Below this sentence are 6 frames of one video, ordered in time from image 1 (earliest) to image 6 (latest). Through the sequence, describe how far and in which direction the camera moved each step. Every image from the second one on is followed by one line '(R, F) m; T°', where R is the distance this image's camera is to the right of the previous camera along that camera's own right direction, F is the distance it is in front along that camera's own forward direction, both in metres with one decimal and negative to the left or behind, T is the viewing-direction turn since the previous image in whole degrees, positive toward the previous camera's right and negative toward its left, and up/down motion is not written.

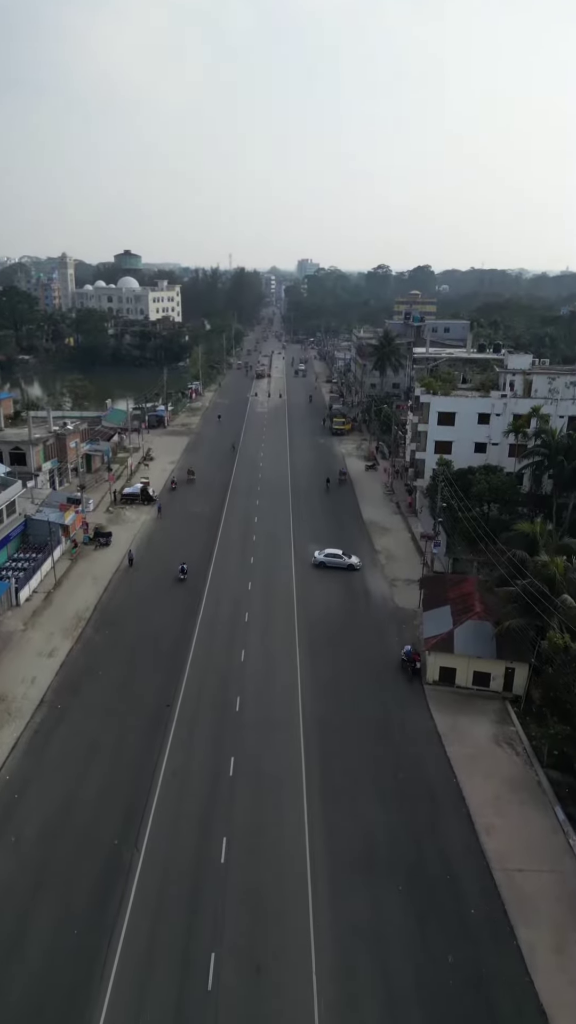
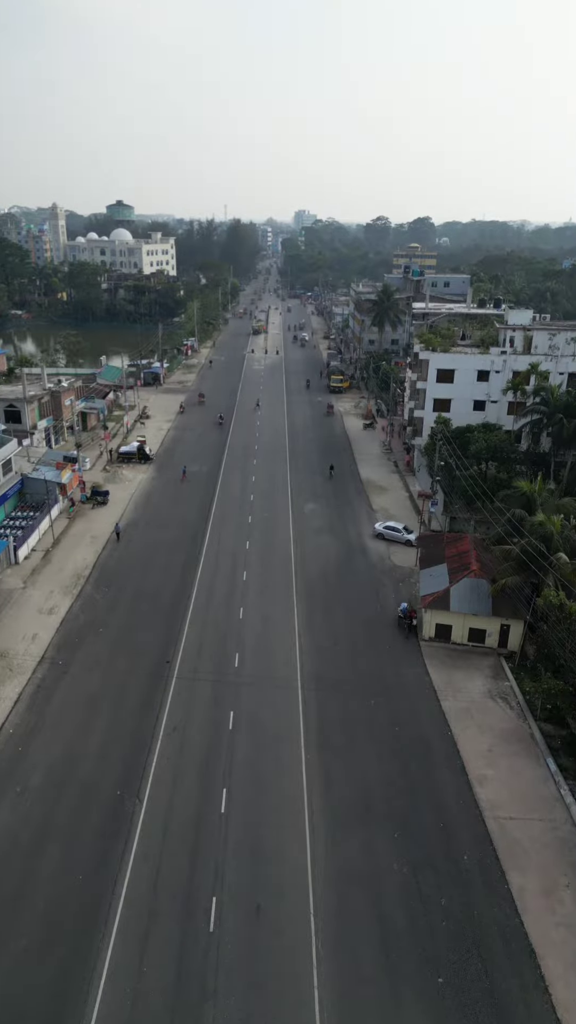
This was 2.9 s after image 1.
(0.0, 0.0) m; 0°
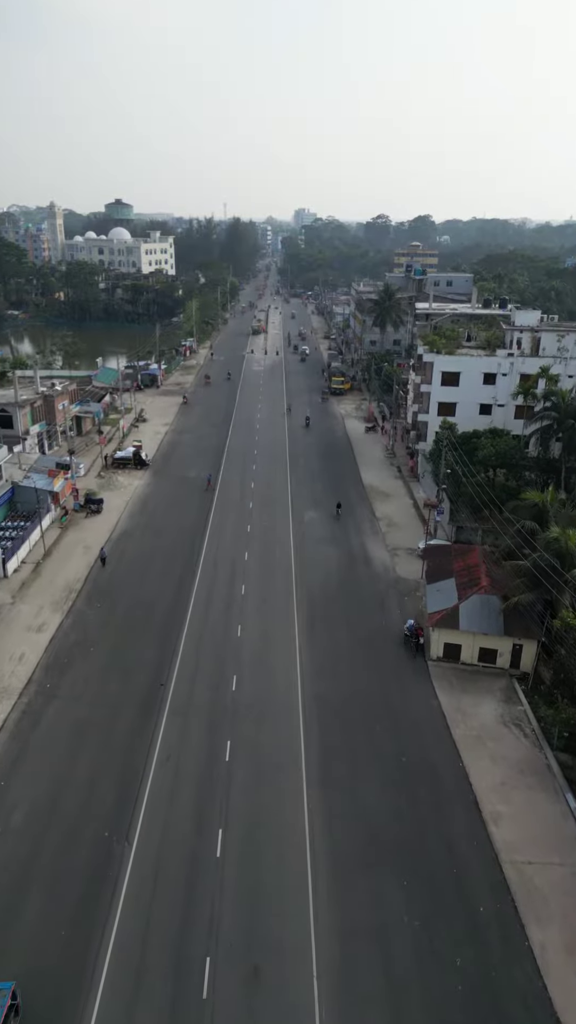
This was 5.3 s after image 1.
(0.0, +1.8) m; 0°
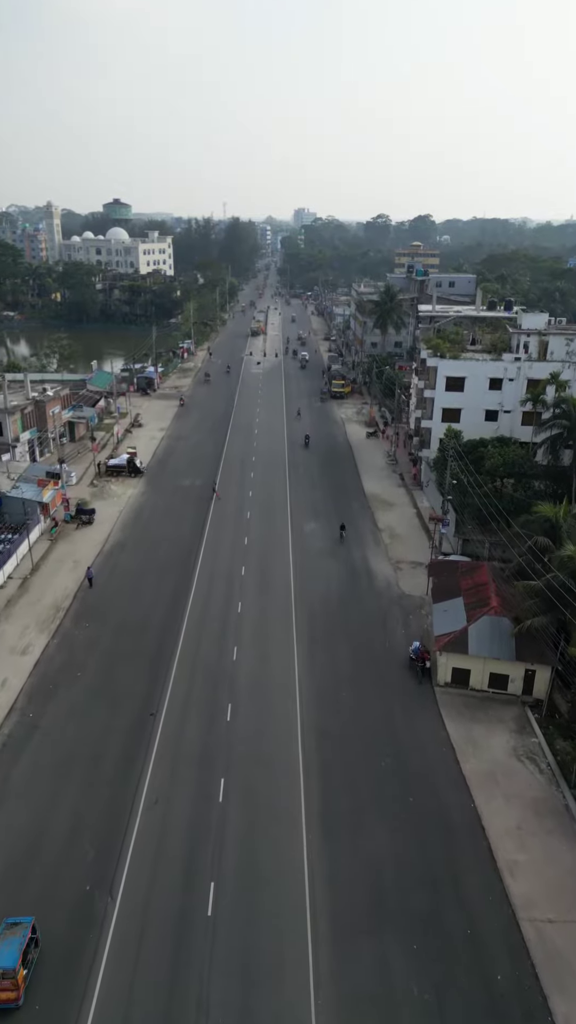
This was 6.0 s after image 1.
(+0.1, +1.9) m; 0°
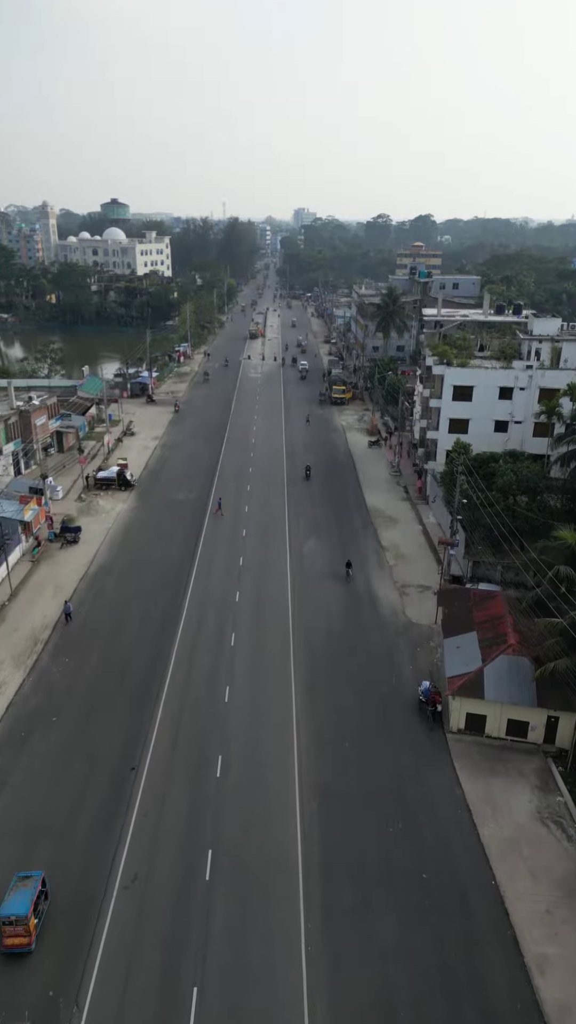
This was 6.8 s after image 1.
(+0.1, +3.0) m; 0°
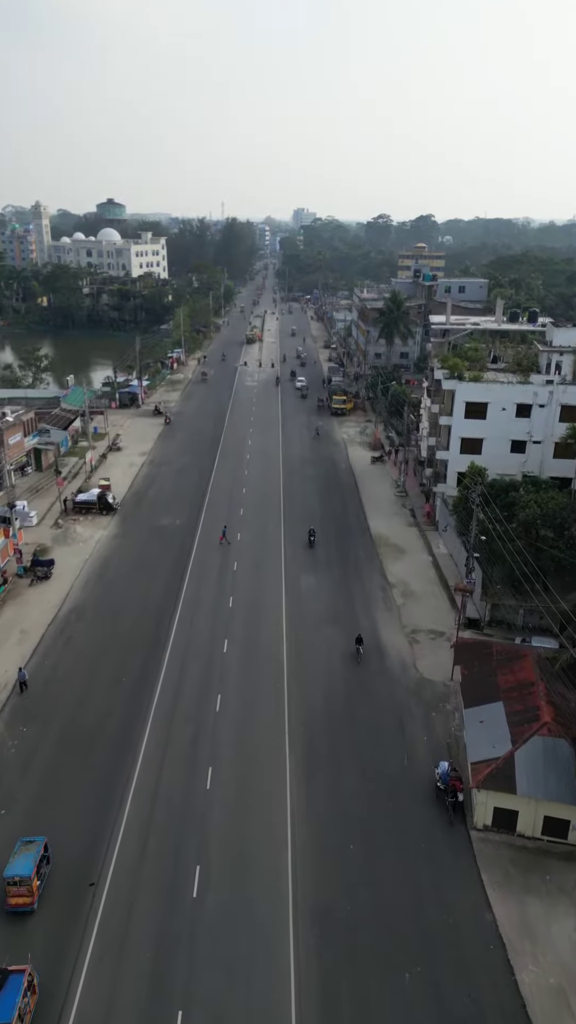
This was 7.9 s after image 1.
(+0.2, +4.7) m; 0°
